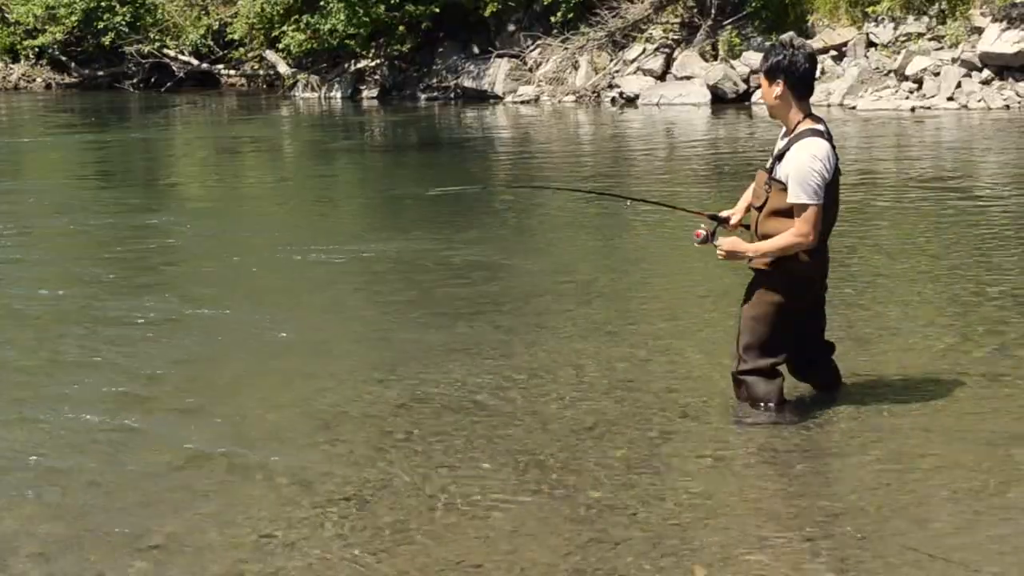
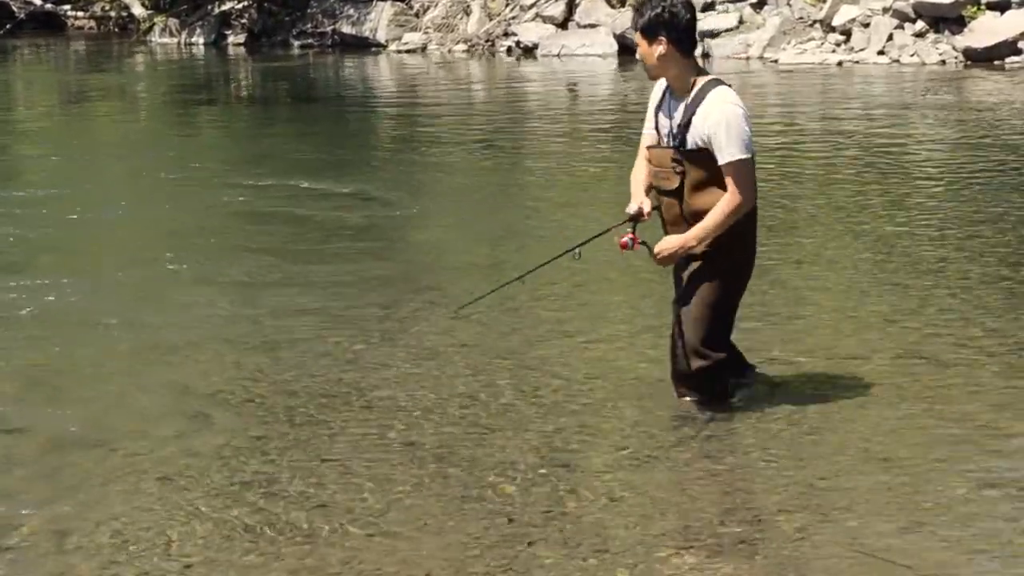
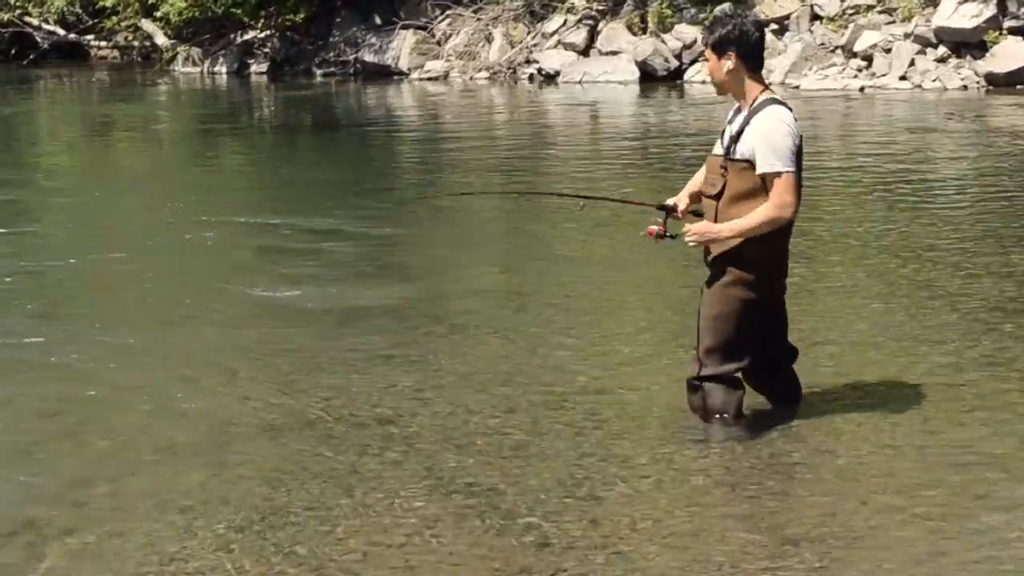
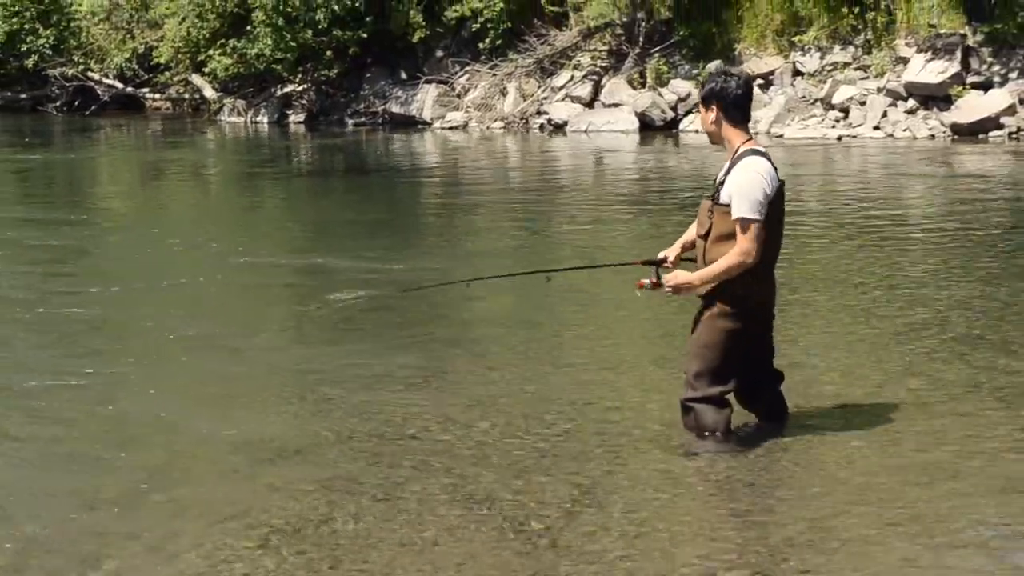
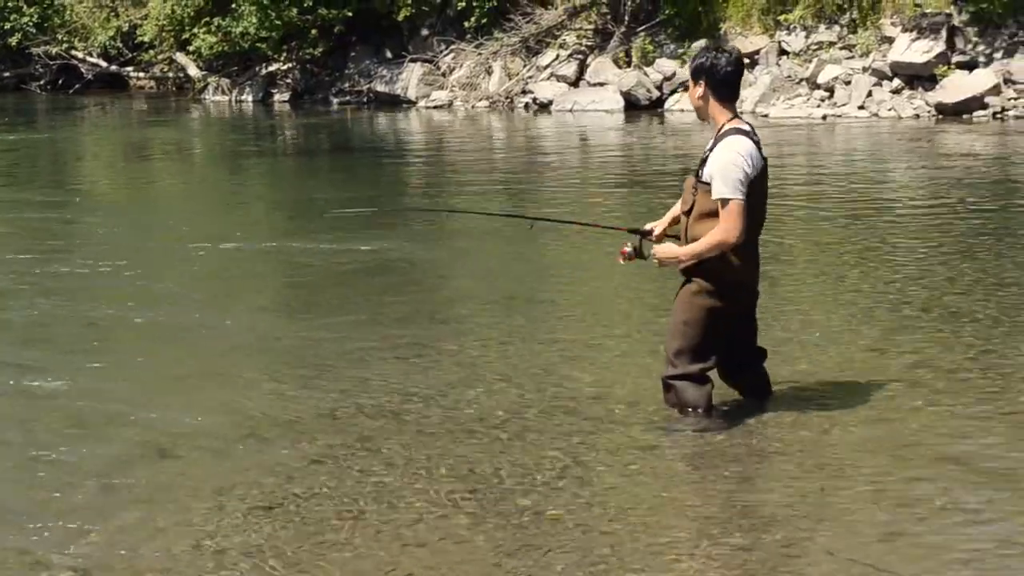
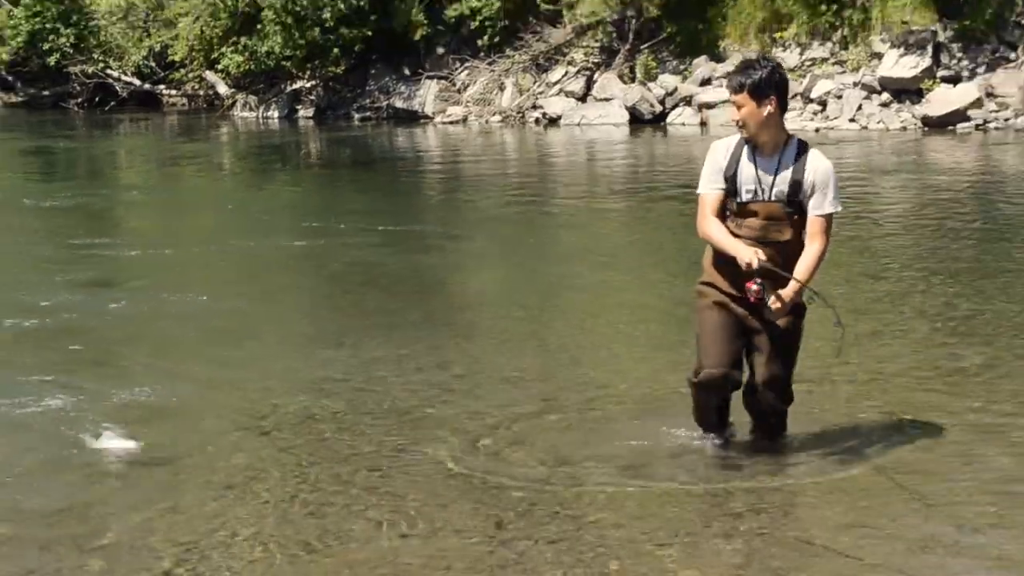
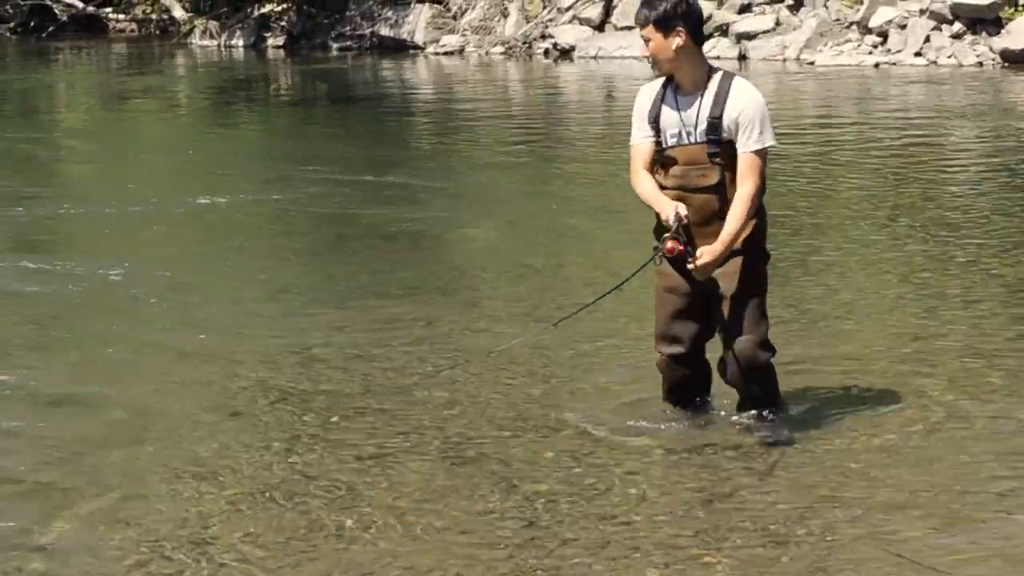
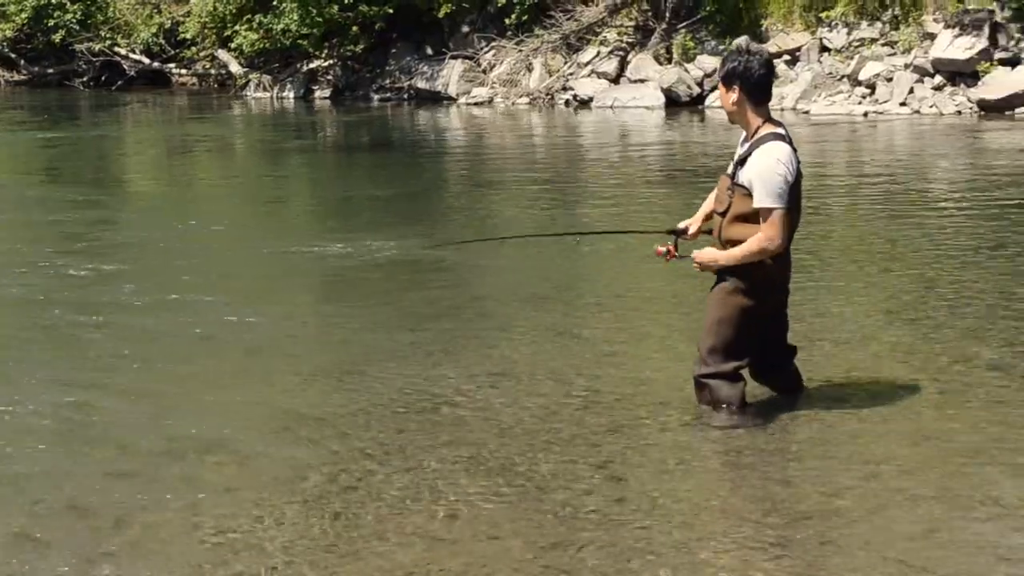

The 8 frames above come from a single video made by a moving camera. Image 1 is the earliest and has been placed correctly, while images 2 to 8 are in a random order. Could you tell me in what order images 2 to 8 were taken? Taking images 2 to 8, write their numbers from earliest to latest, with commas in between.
8, 5, 4, 3, 2, 7, 6
